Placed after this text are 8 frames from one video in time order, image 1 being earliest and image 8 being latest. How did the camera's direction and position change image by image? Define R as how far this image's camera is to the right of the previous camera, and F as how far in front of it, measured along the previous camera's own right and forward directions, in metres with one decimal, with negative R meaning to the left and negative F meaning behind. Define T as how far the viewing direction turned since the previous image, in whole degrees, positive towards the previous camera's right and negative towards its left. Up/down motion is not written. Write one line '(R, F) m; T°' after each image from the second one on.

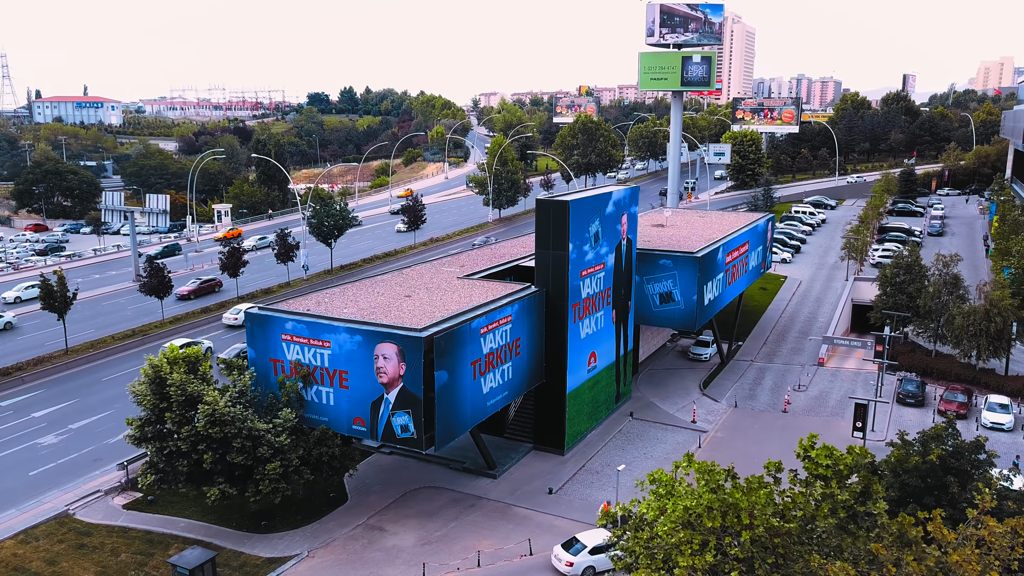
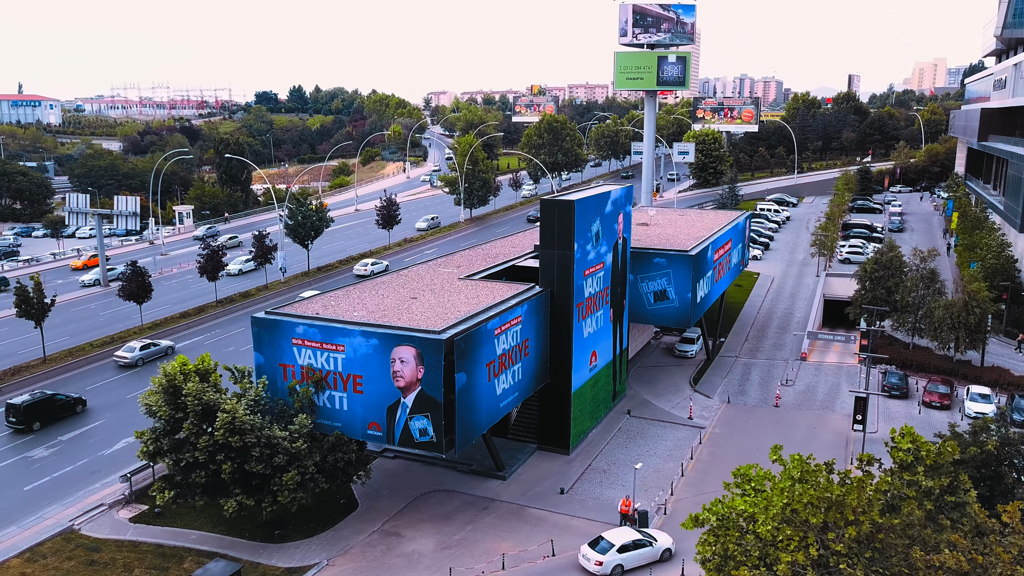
(-2.1, +0.2) m; +3°
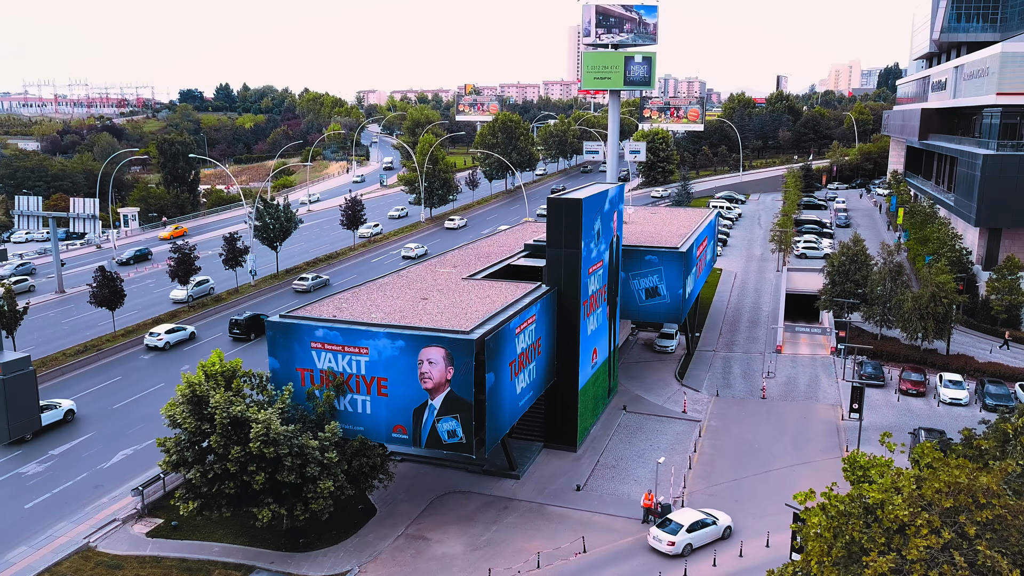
(-2.9, +0.2) m; +5°
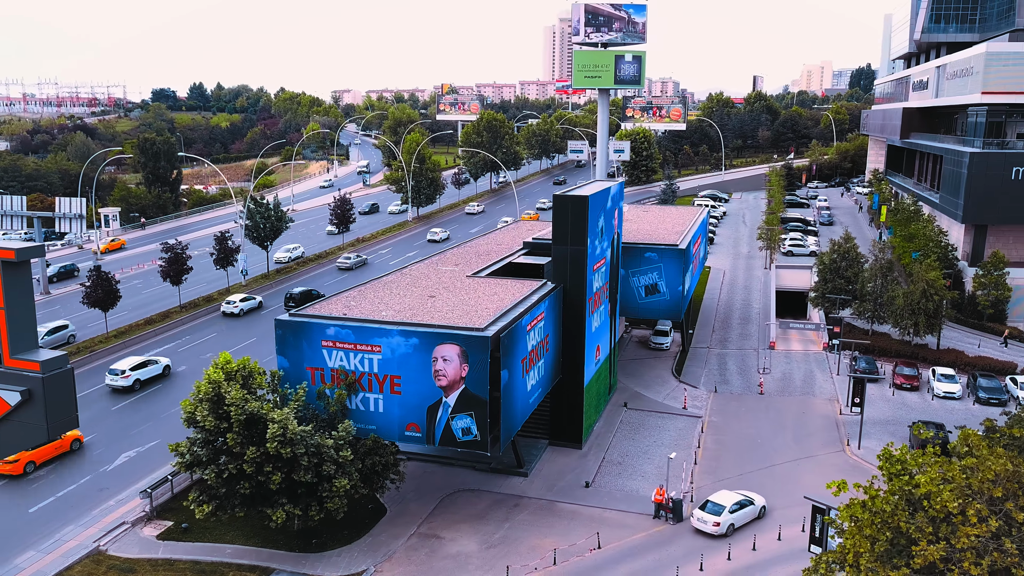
(-1.1, +0.1) m; +2°
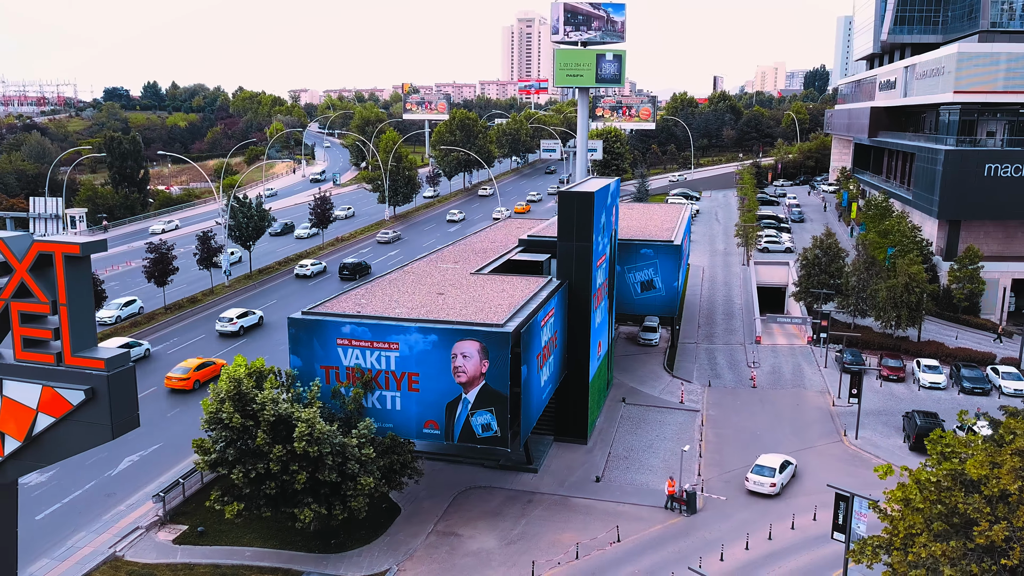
(-1.8, +0.1) m; +3°
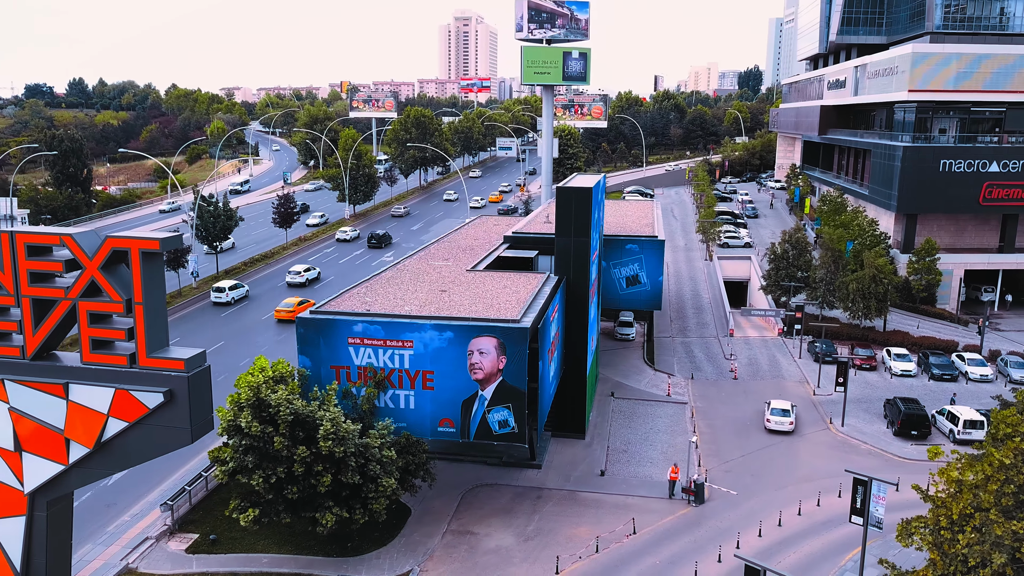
(-2.2, +0.2) m; +4°
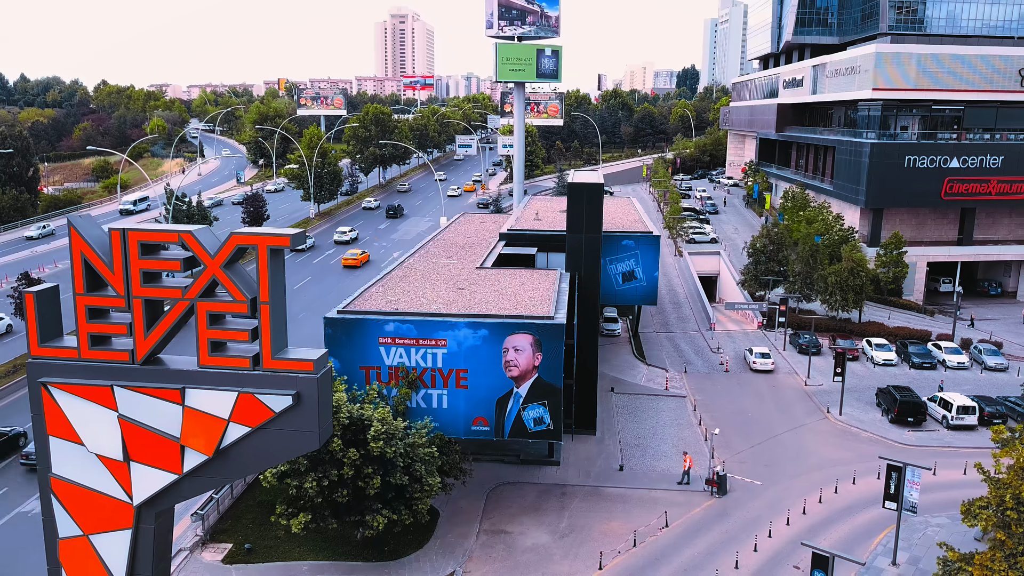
(-2.8, +0.3) m; +4°
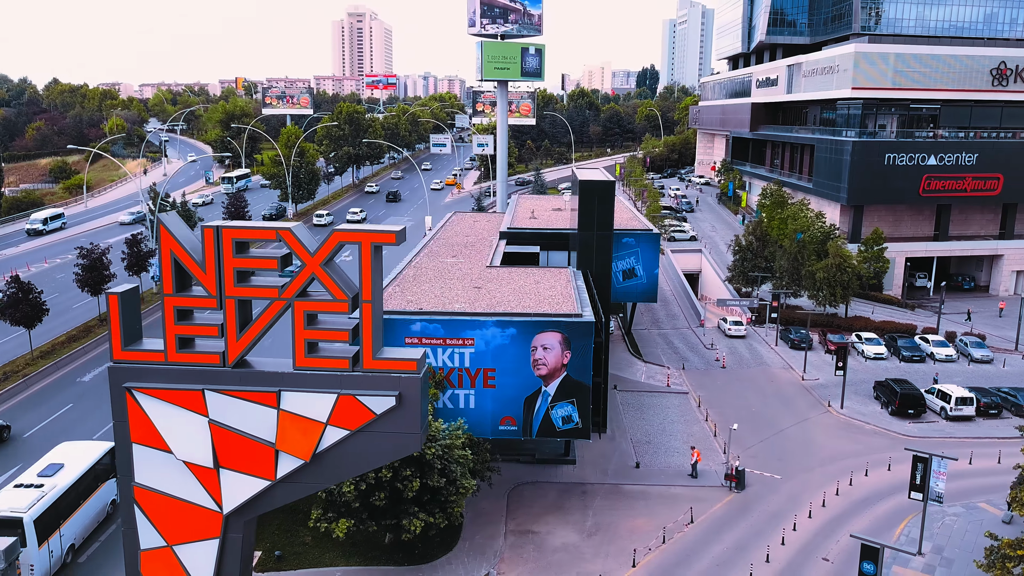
(-2.0, +0.2) m; +3°
